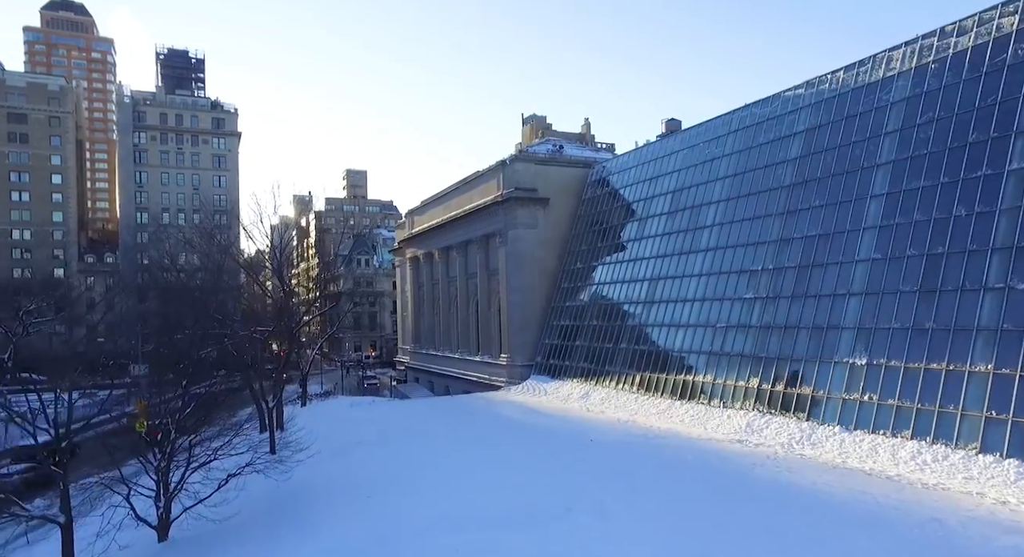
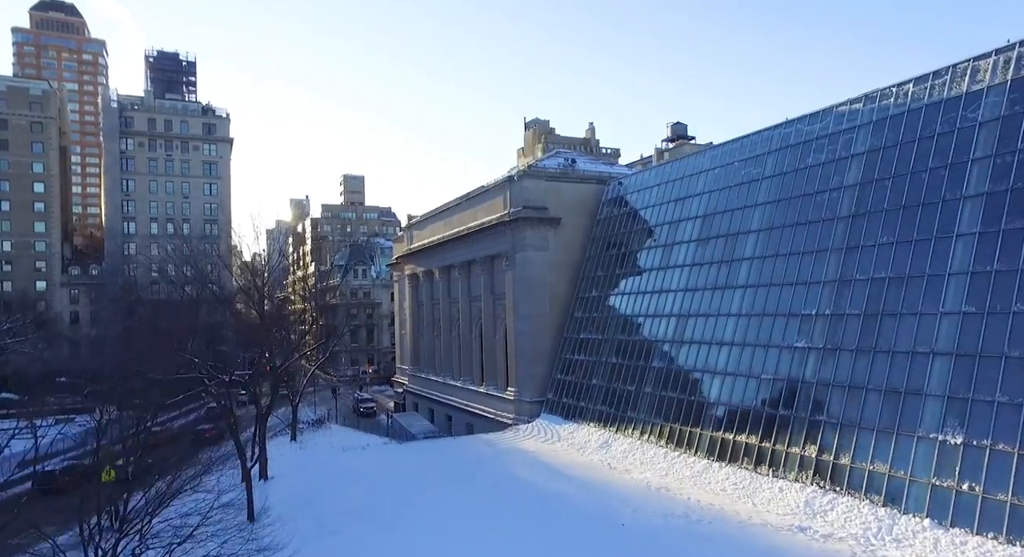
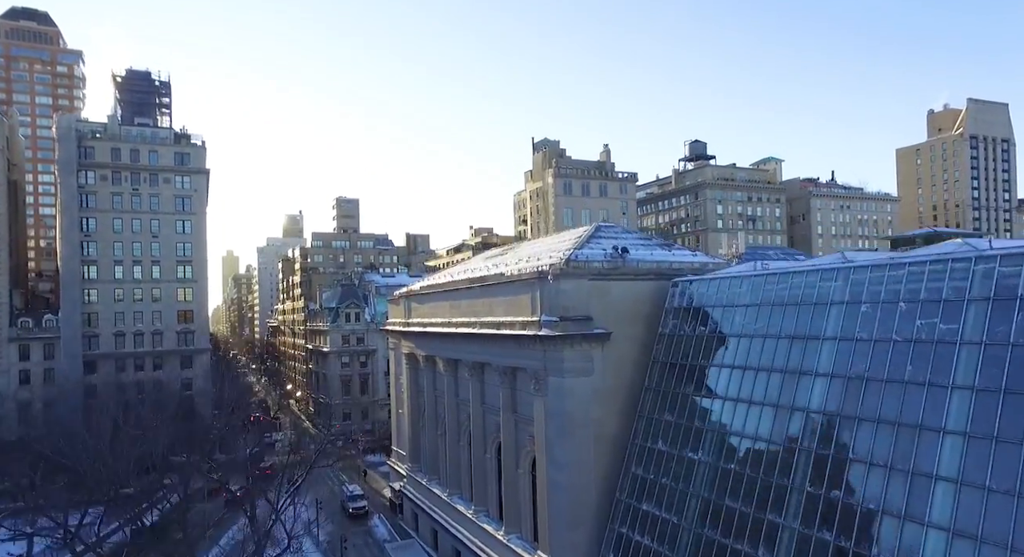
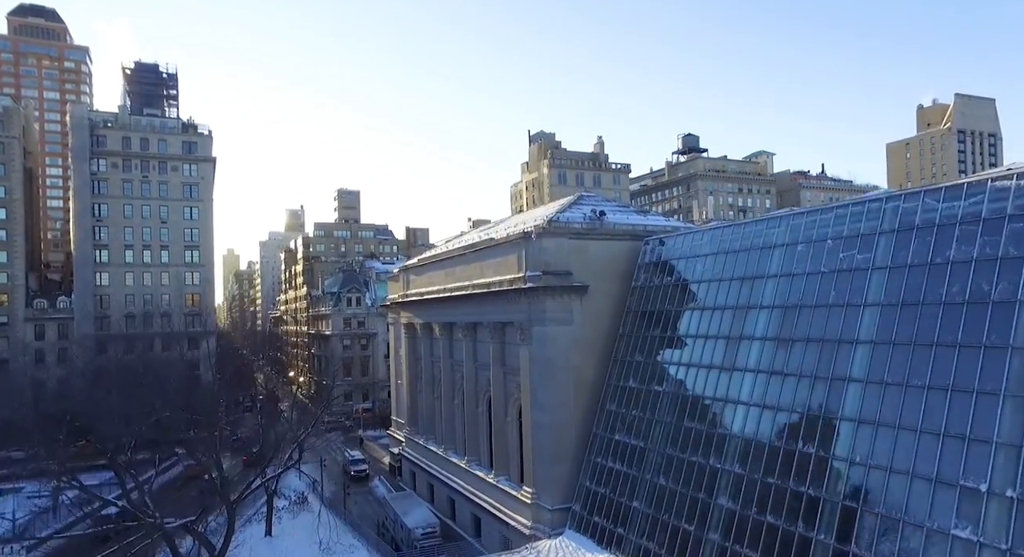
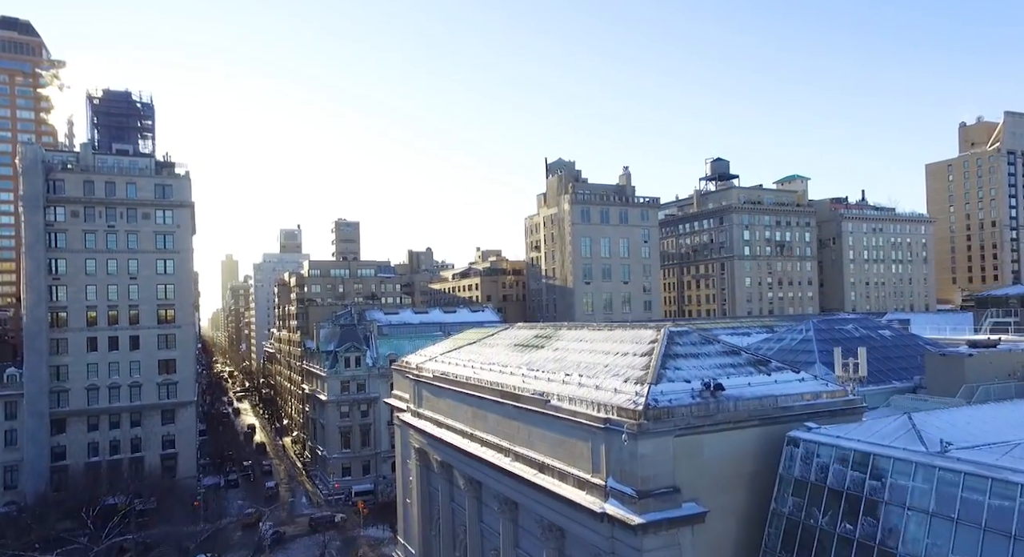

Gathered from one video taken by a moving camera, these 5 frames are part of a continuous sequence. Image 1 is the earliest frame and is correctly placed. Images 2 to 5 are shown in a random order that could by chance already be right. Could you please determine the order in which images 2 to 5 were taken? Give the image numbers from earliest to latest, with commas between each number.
2, 4, 3, 5
